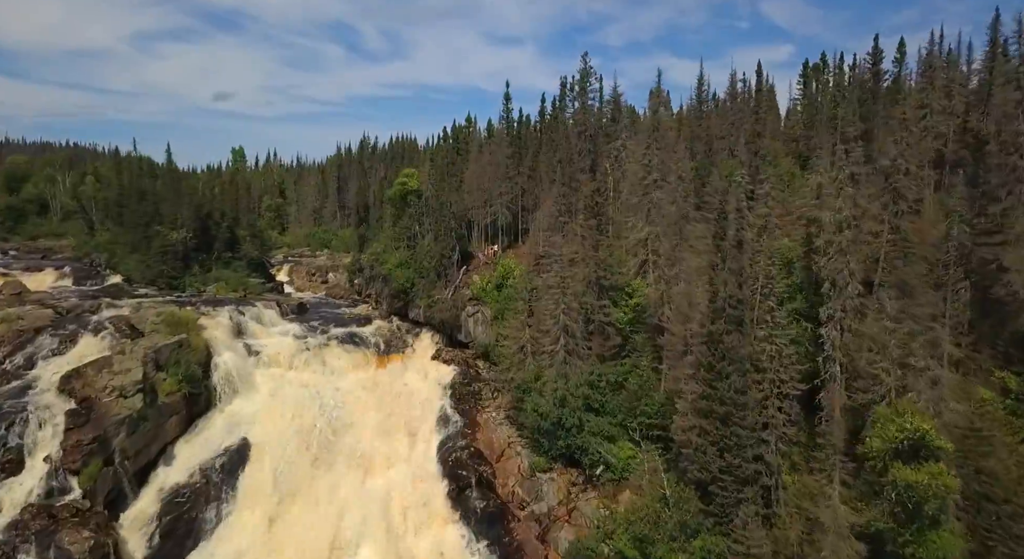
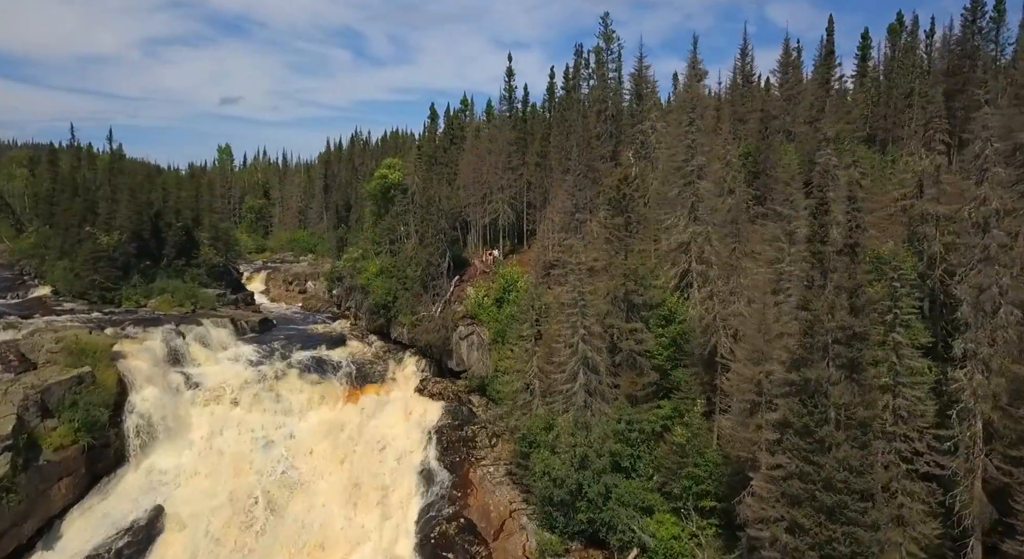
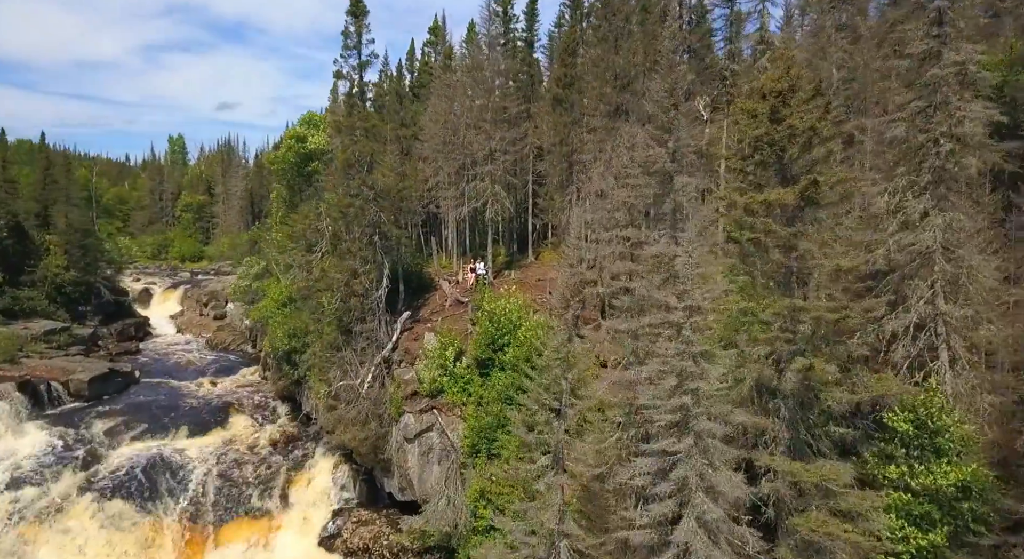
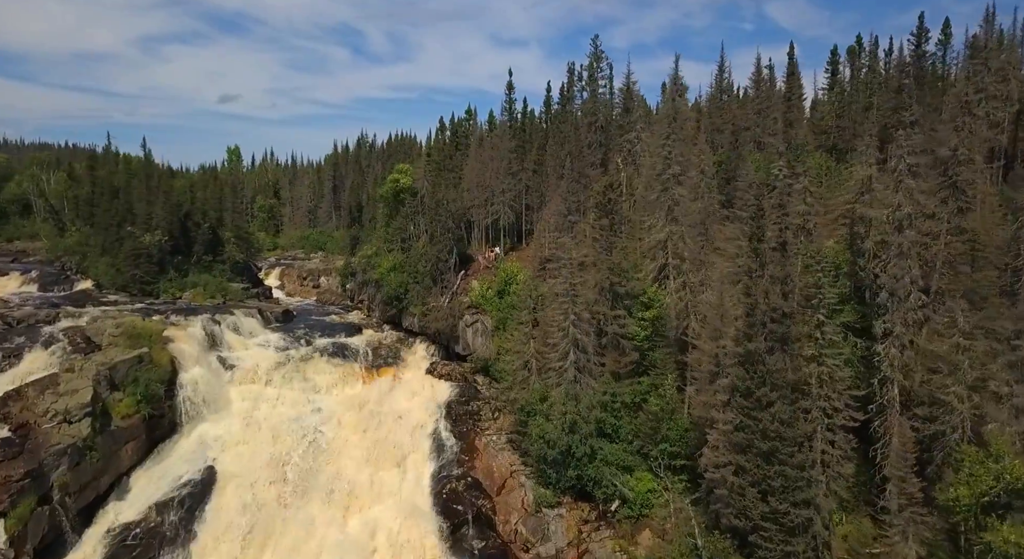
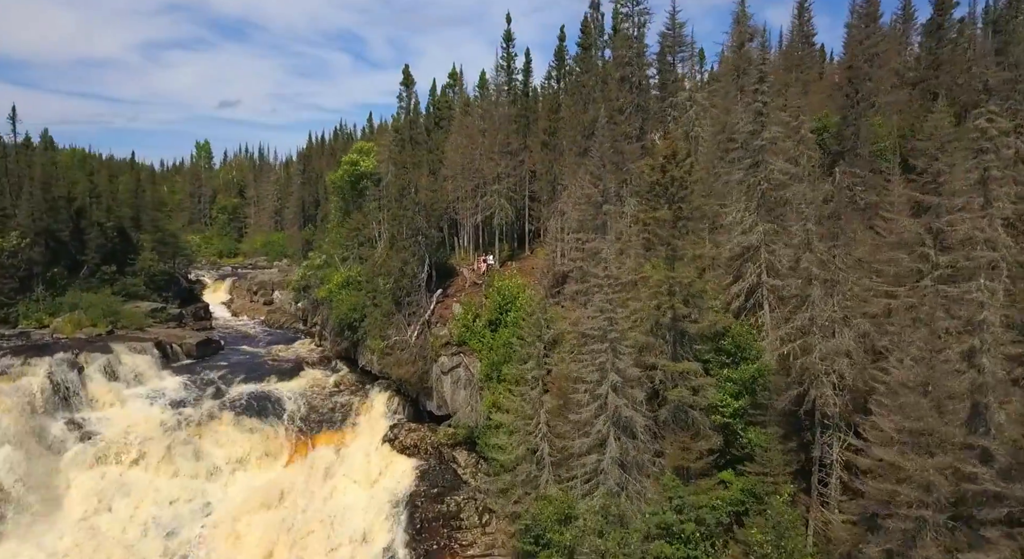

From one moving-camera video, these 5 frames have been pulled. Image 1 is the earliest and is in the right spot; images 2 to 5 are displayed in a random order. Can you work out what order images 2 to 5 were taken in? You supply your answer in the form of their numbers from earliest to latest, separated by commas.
4, 2, 5, 3
